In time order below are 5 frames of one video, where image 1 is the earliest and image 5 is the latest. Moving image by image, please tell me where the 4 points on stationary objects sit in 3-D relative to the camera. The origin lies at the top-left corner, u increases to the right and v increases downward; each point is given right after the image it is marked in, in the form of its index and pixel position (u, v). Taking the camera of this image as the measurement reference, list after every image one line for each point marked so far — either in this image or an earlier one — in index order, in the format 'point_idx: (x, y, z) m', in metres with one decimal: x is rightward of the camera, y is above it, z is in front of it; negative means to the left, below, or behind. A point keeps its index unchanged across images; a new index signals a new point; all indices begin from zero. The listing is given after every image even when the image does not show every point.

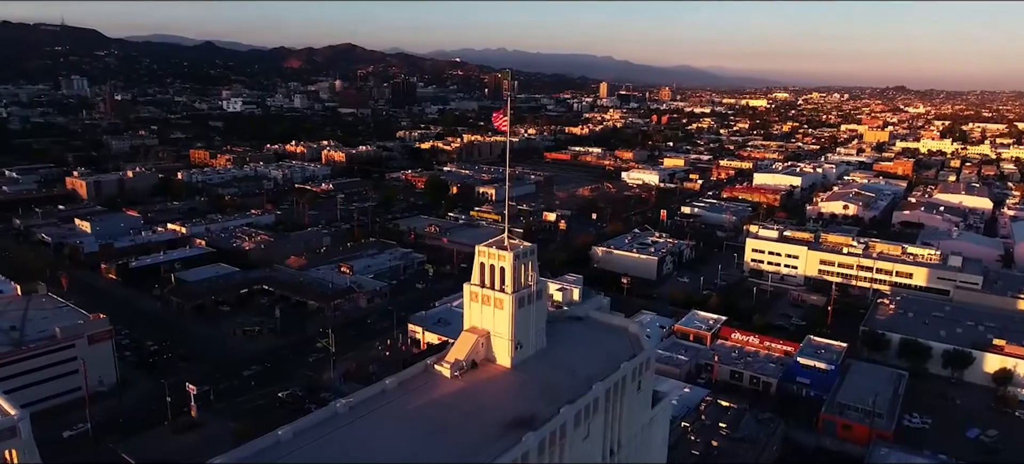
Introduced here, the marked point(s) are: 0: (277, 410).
0: (-4.6, -3.5, +12.9) m
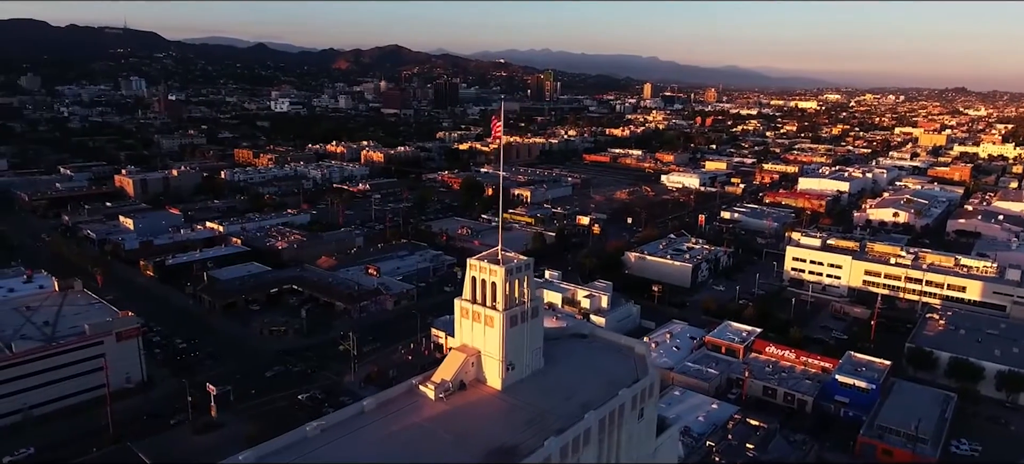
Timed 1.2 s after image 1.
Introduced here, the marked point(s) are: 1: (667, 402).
0: (-4.3, -3.5, +12.8) m
1: (+2.9, -3.1, +12.0) m
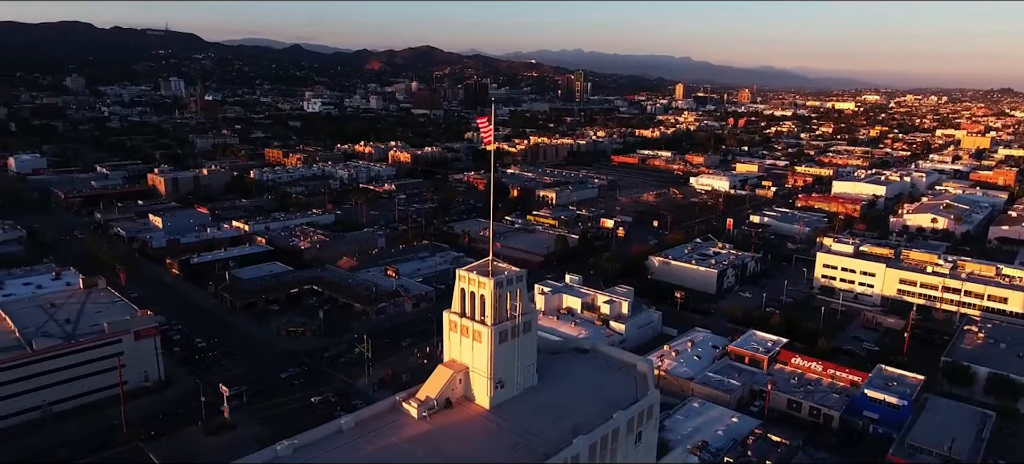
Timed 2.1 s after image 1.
0: (-4.0, -3.6, +12.7) m
1: (+3.1, -3.2, +11.6) m
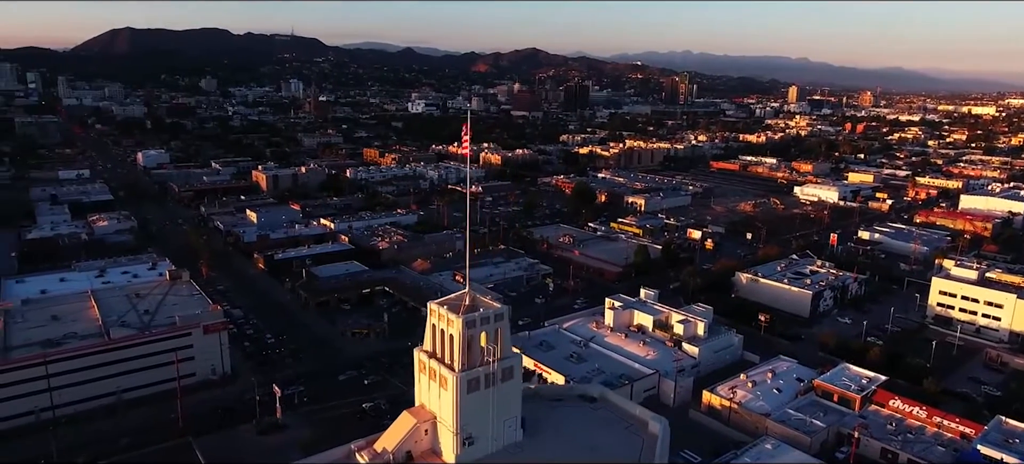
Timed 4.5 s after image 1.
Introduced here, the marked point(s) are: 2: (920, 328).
0: (-3.0, -3.6, +12.5) m
1: (+3.9, -3.6, +10.3) m
2: (+10.8, -2.5, +17.2) m
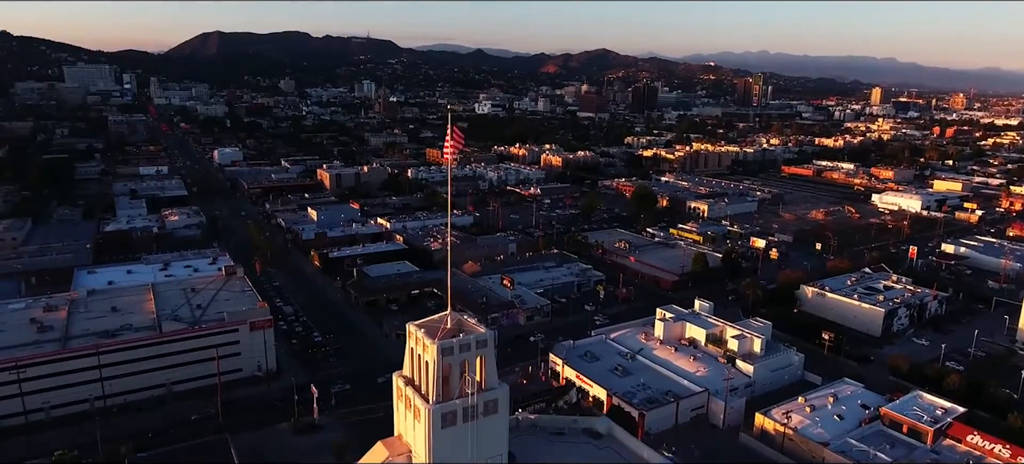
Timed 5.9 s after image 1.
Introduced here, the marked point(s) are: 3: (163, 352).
0: (-2.3, -3.7, +12.3) m
1: (+4.3, -3.8, +9.5) m
2: (+12.0, -2.9, +15.7) m
3: (-7.2, -2.5, +13.4) m
